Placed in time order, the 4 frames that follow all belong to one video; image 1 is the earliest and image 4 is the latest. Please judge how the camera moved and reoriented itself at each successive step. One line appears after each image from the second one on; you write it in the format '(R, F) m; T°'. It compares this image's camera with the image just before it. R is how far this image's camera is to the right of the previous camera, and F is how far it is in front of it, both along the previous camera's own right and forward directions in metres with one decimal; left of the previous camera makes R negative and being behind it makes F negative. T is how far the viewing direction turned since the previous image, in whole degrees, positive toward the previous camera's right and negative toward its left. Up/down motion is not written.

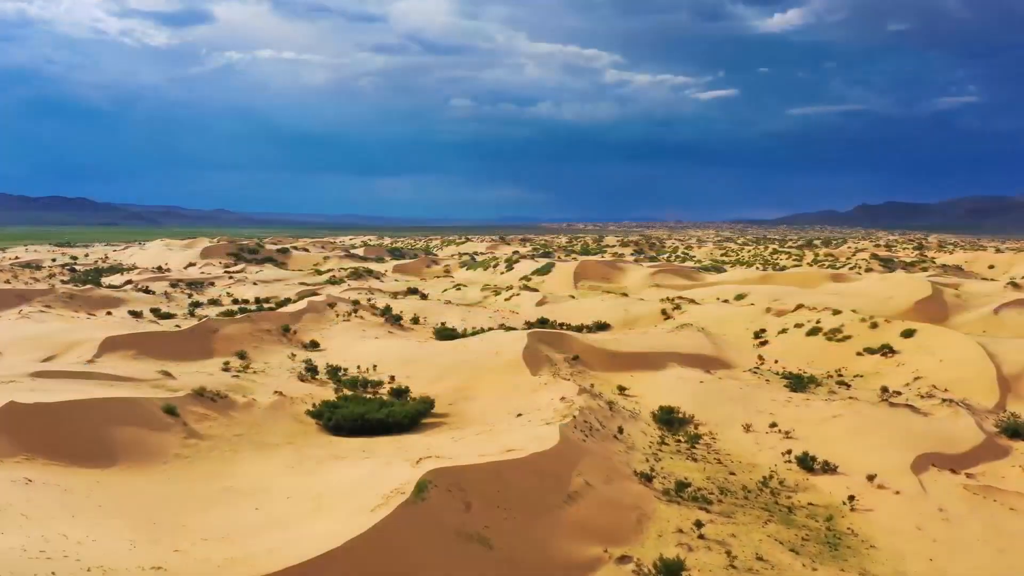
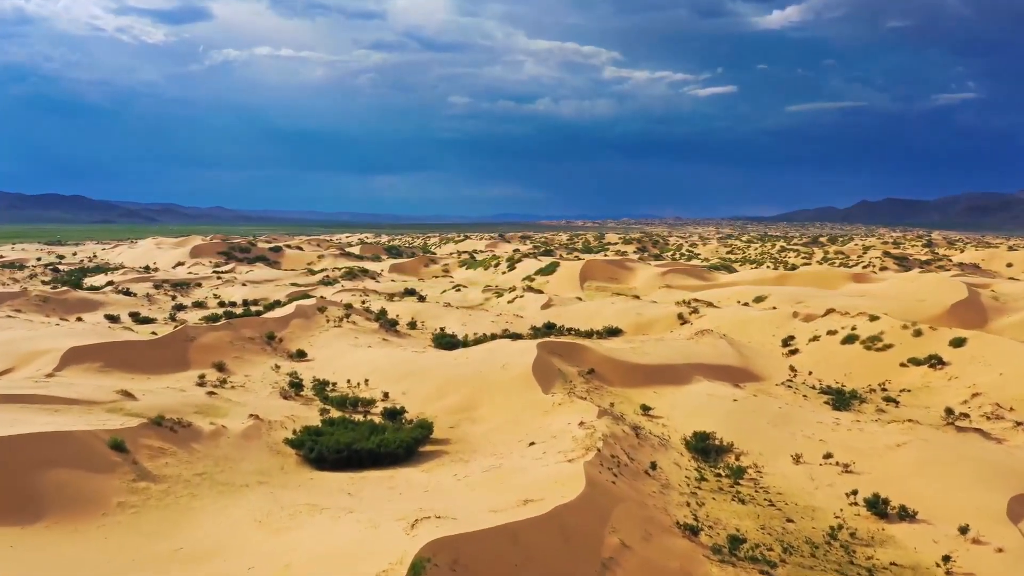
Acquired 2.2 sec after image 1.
(-0.2, +1.9) m; 0°
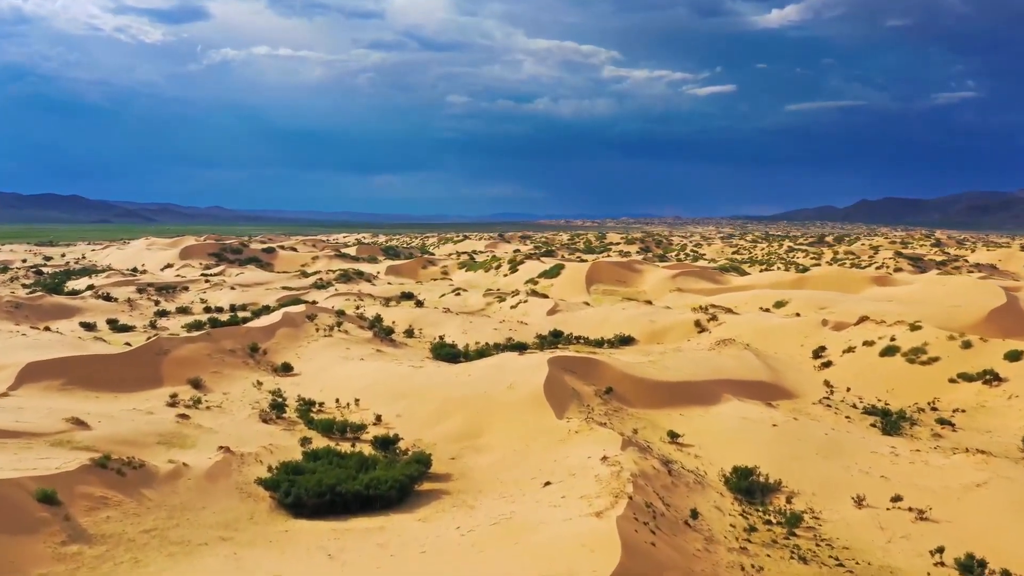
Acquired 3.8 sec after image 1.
(-0.2, +1.8) m; 0°
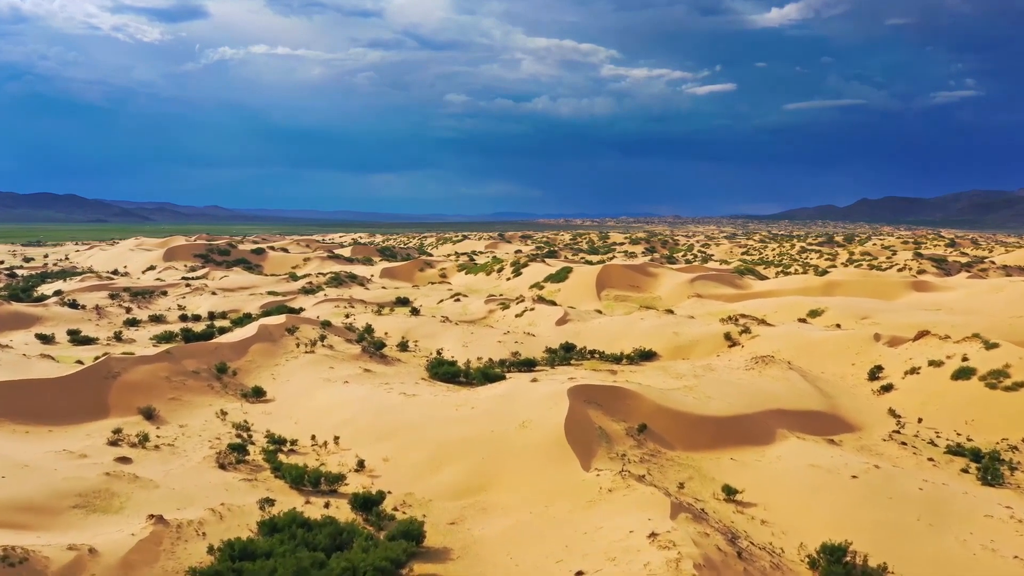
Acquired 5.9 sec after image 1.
(-0.2, +2.6) m; 0°
